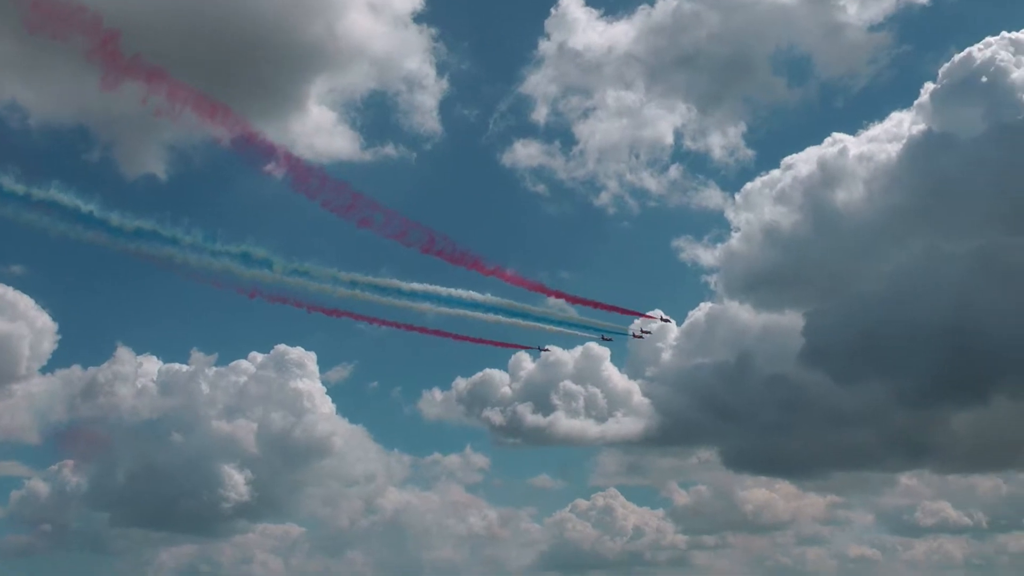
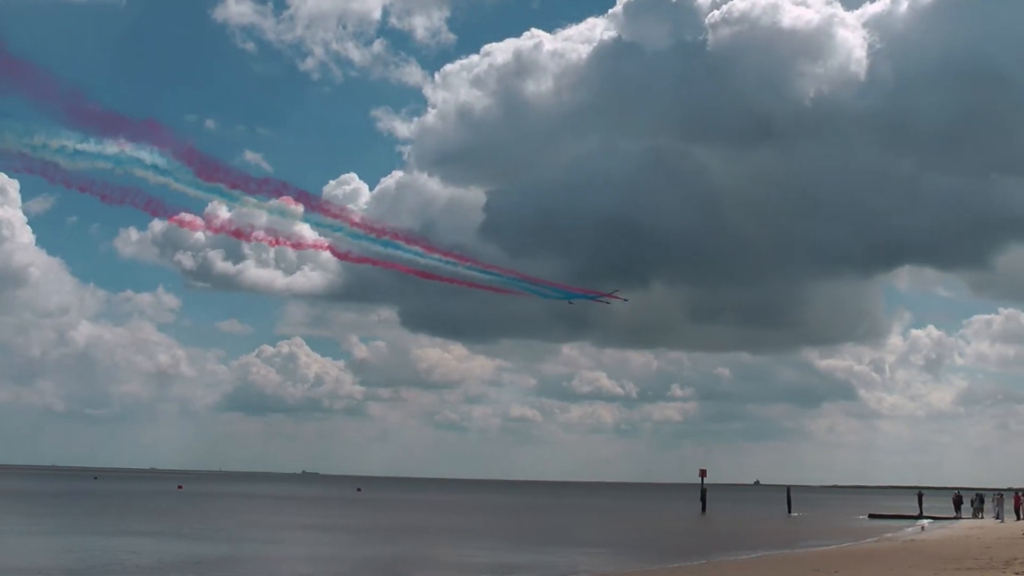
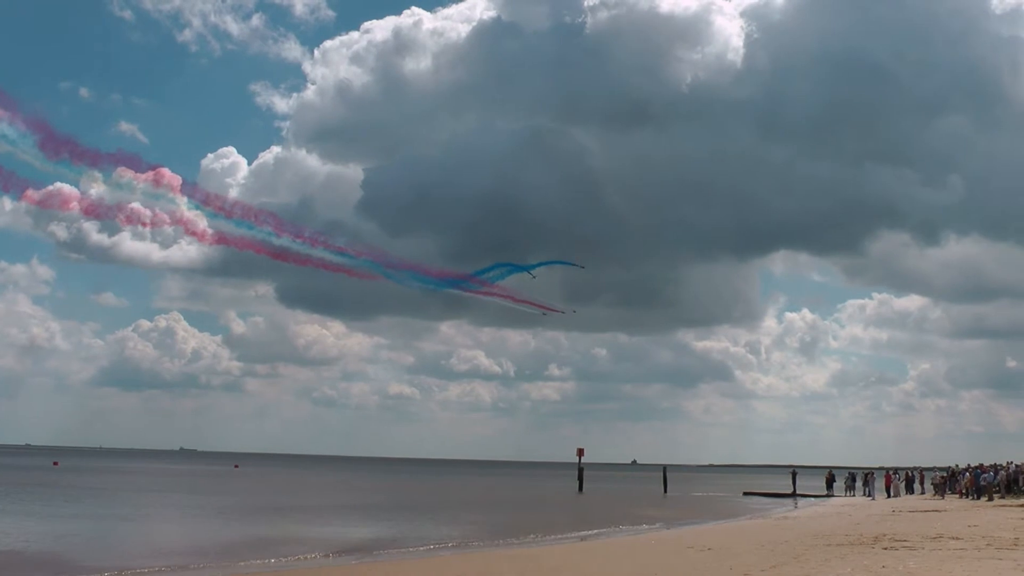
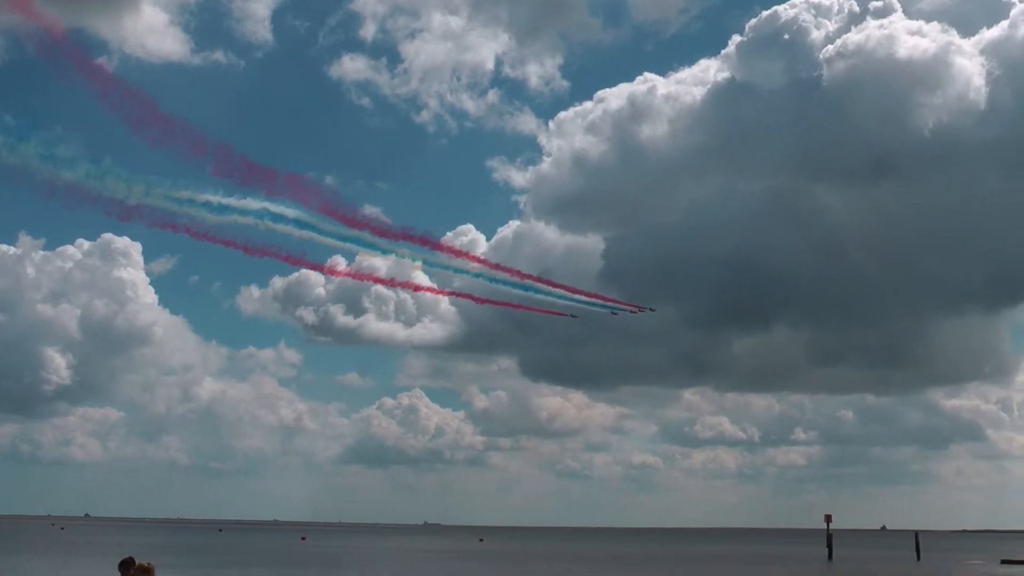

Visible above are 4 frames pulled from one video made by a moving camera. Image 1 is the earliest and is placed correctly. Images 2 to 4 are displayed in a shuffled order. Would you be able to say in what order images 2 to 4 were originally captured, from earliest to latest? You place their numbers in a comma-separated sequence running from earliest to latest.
4, 2, 3
